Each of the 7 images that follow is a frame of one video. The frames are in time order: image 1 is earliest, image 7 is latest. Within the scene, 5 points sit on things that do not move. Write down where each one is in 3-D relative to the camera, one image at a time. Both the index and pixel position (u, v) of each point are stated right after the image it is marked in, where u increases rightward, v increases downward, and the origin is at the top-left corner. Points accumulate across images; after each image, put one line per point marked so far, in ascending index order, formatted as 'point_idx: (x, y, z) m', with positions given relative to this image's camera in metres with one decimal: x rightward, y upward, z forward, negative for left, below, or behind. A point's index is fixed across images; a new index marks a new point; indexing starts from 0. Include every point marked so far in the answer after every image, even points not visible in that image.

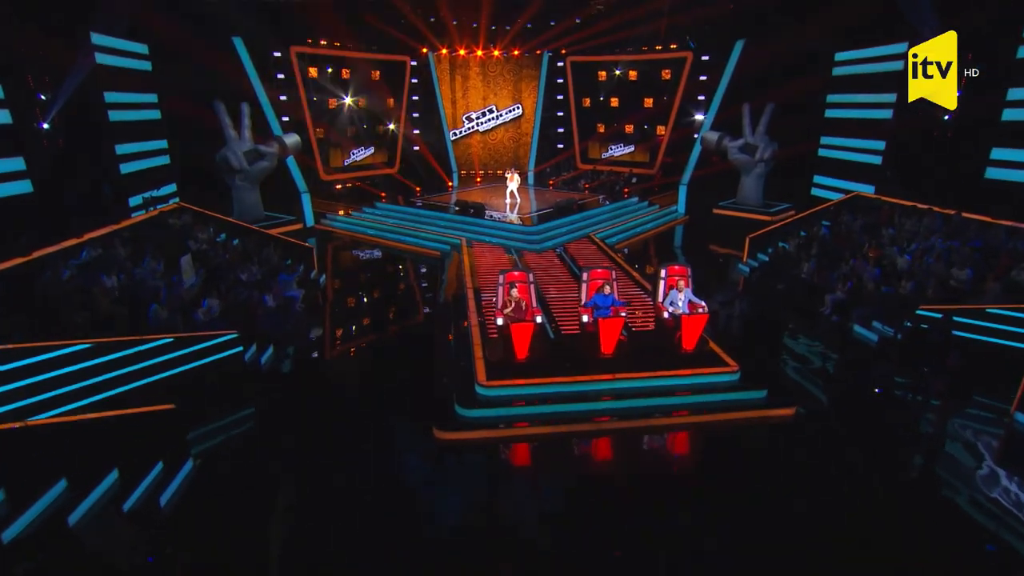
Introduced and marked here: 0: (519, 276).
0: (+0.1, +0.1, +6.9) m
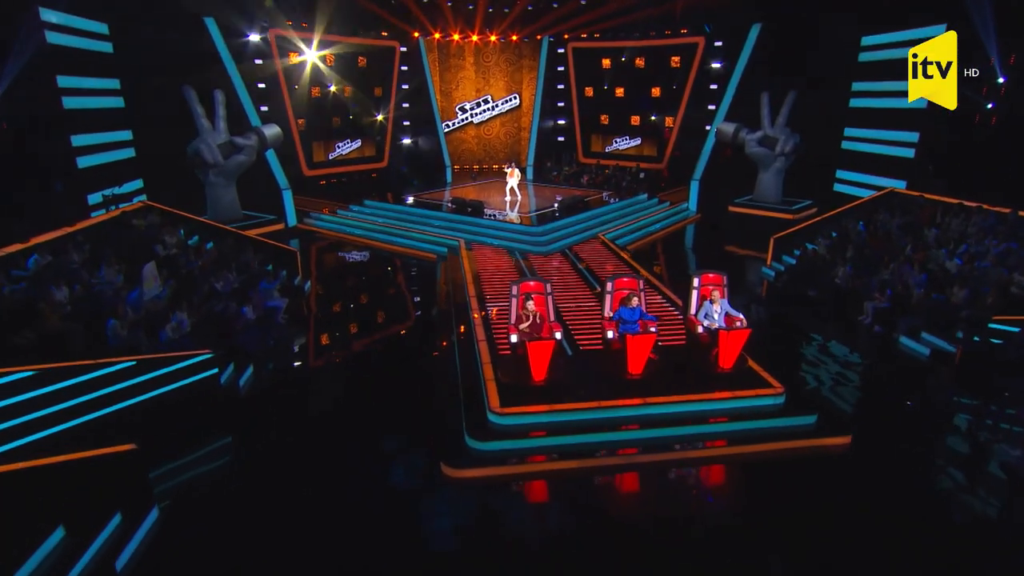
0: (+0.2, 0.0, +6.0) m
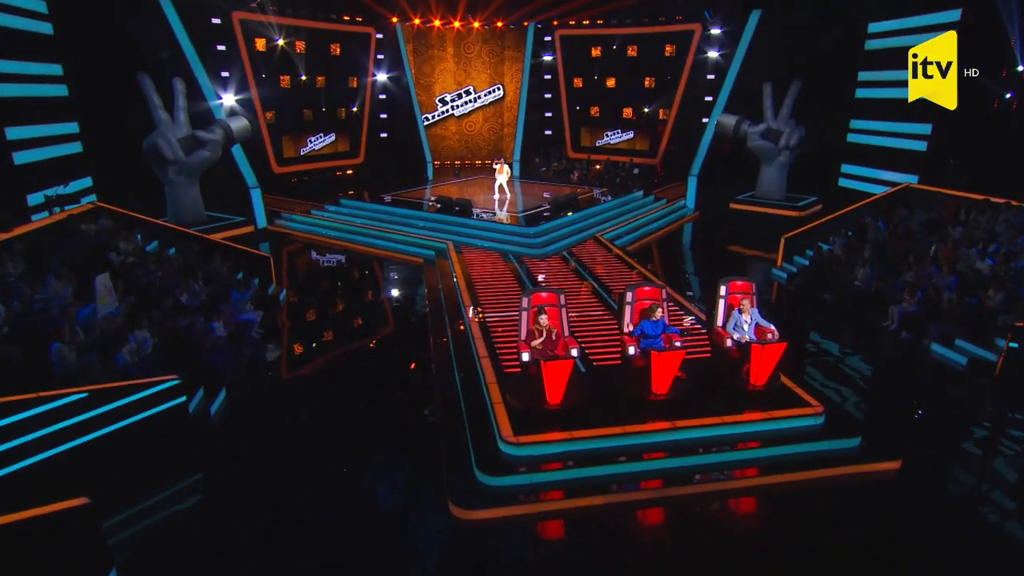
0: (+0.3, -0.1, +5.4) m
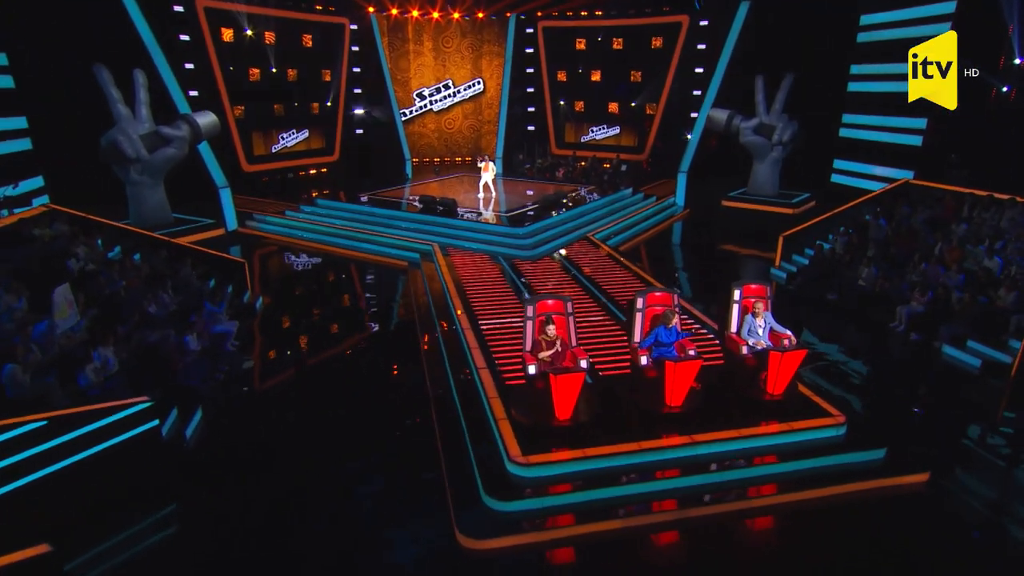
0: (+0.3, -0.1, +5.0) m
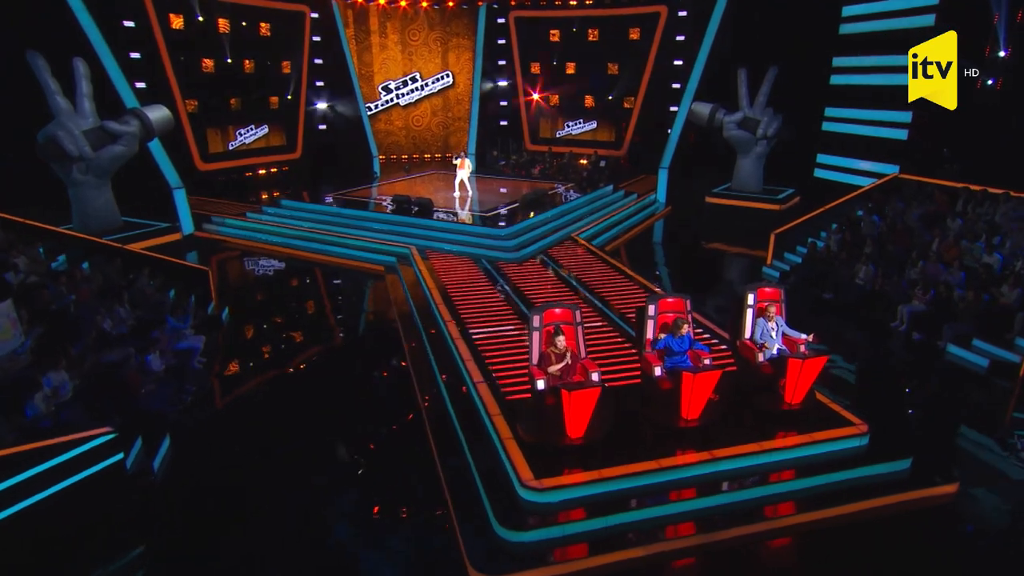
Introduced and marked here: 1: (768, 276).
0: (+0.3, -0.2, +4.6) m
1: (+2.9, +0.1, +8.0) m
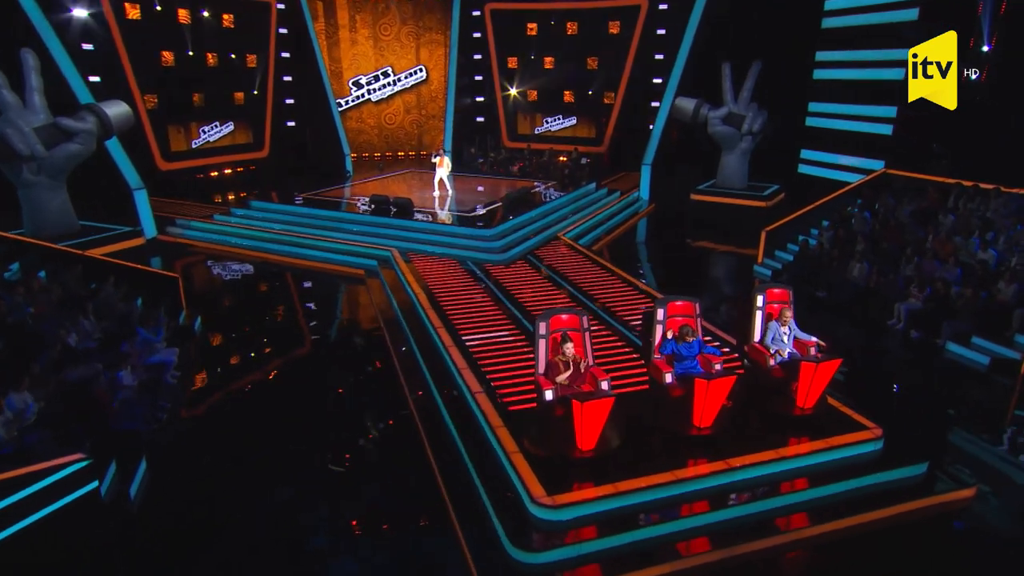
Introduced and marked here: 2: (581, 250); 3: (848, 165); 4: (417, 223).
0: (+0.3, -0.2, +4.3) m
1: (+2.7, +0.2, +7.9) m
2: (+0.8, +0.5, +8.3) m
3: (+4.8, +1.8, +9.9) m
4: (-1.3, +0.8, +8.6) m
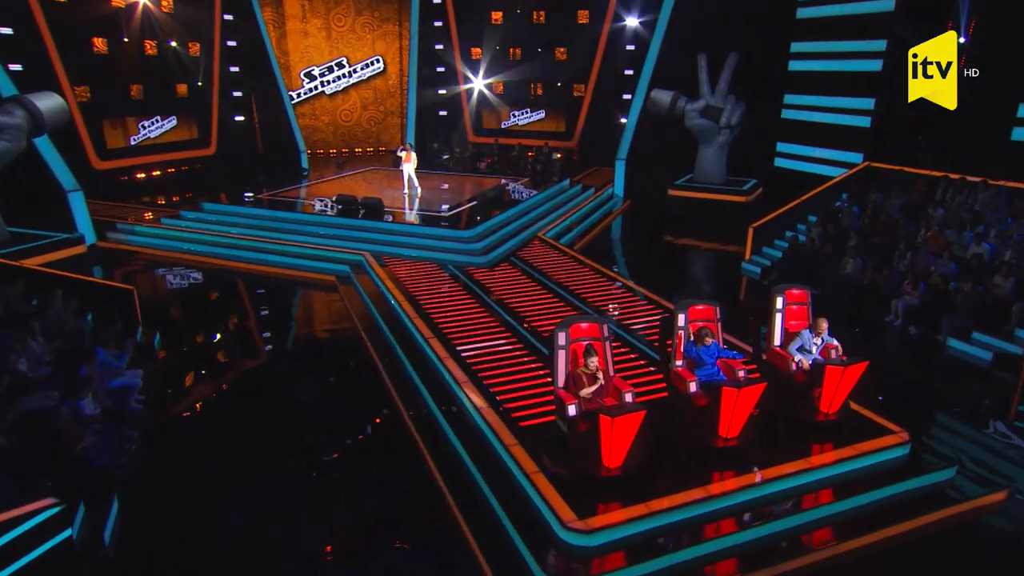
0: (+0.4, -0.3, +3.9) m
1: (+2.5, +0.2, +7.7) m
2: (+0.5, +0.4, +7.9) m
3: (+4.3, +1.9, +9.8) m
4: (-1.6, +0.7, +8.0) m
